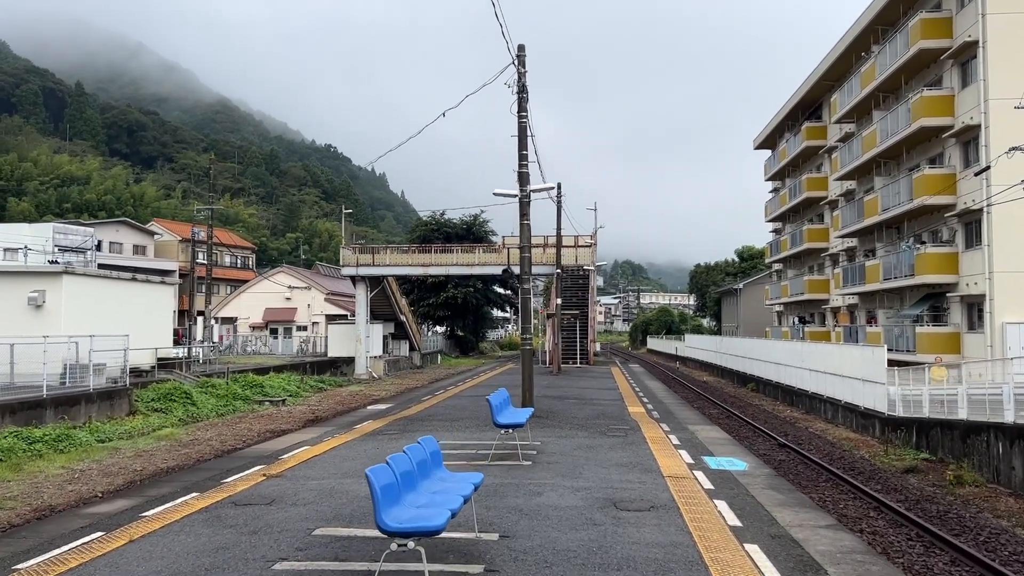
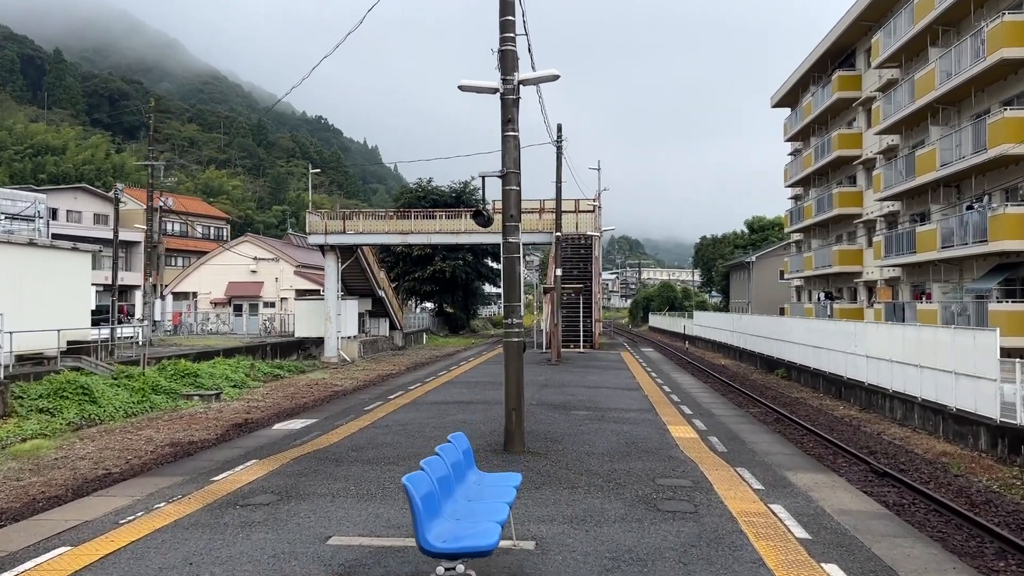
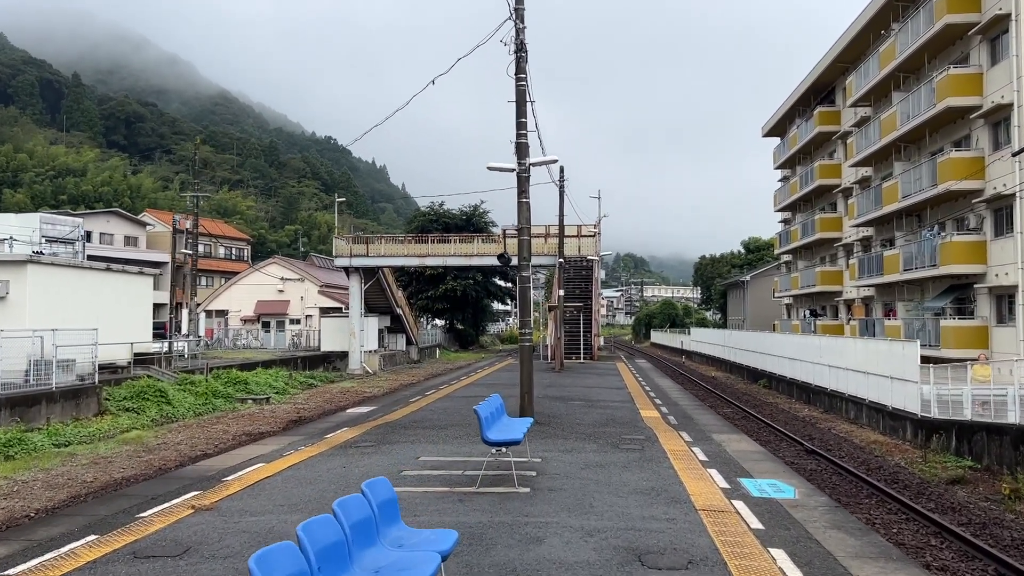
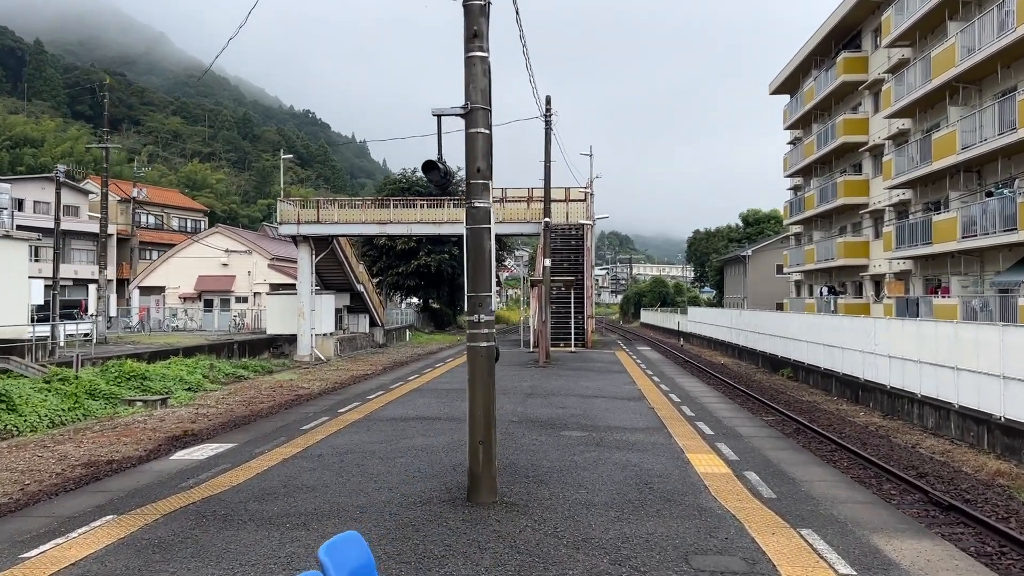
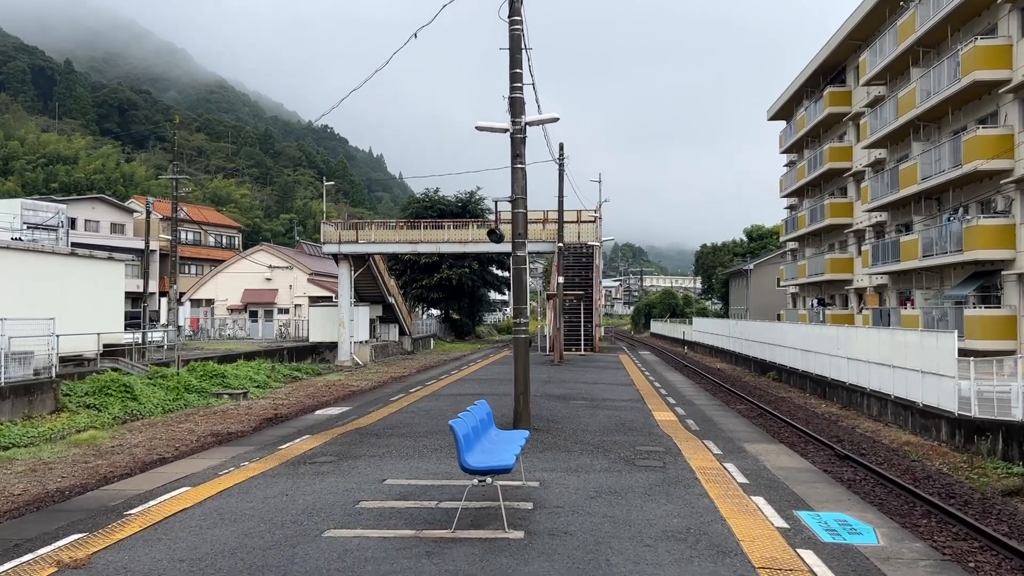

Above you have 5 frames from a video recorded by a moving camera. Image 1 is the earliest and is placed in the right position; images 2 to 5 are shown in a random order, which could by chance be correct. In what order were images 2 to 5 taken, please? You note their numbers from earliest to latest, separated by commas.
3, 5, 2, 4
